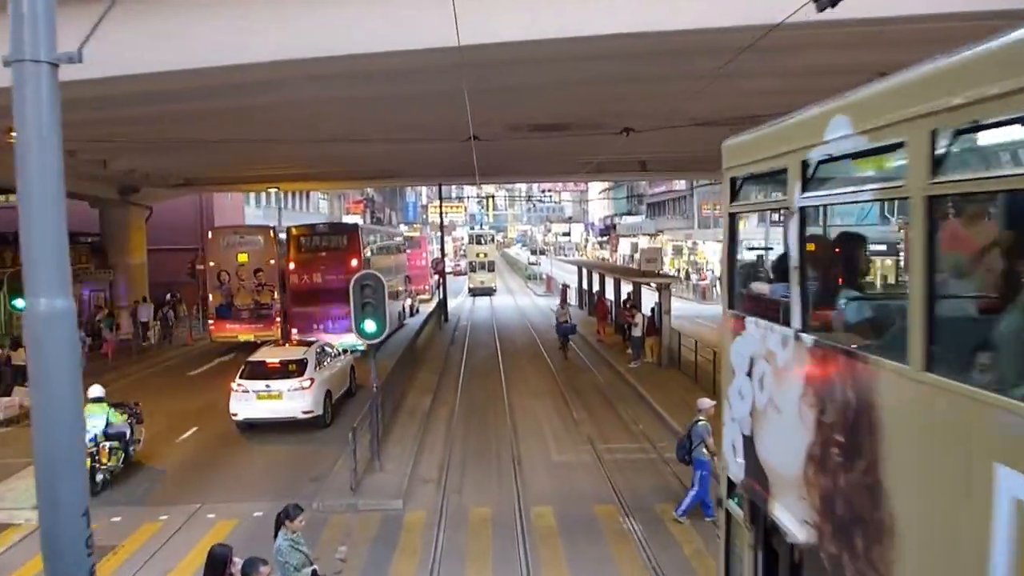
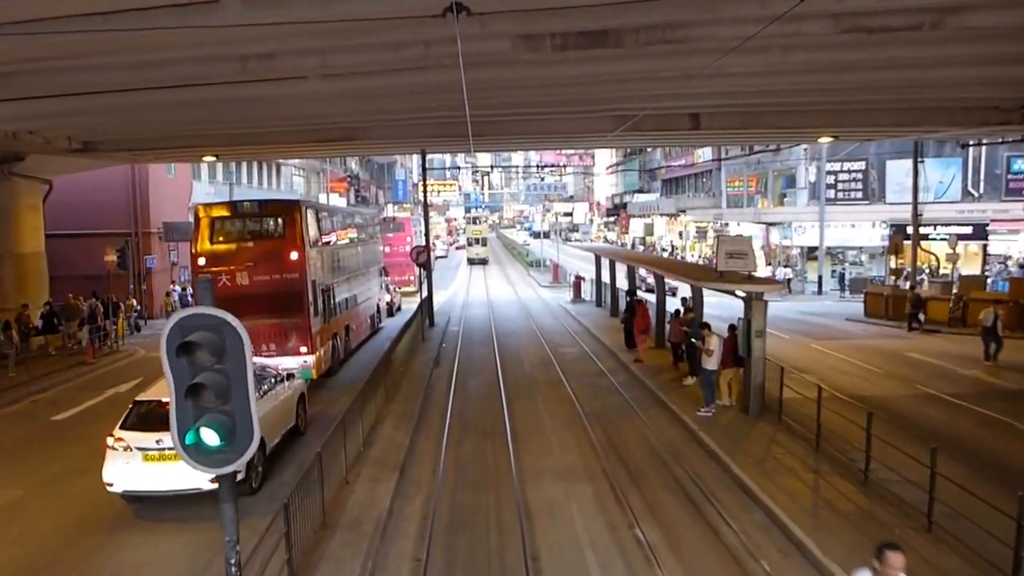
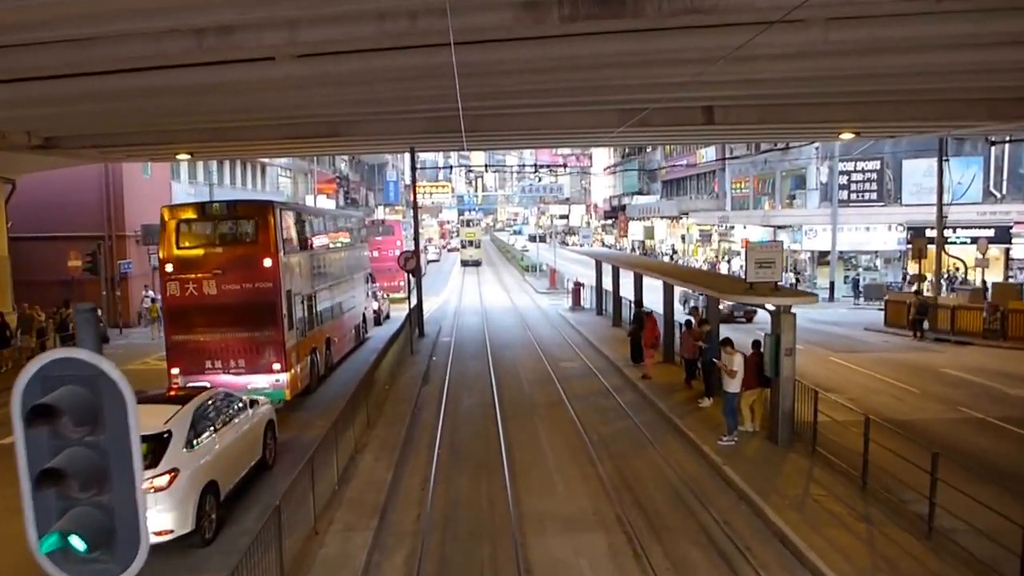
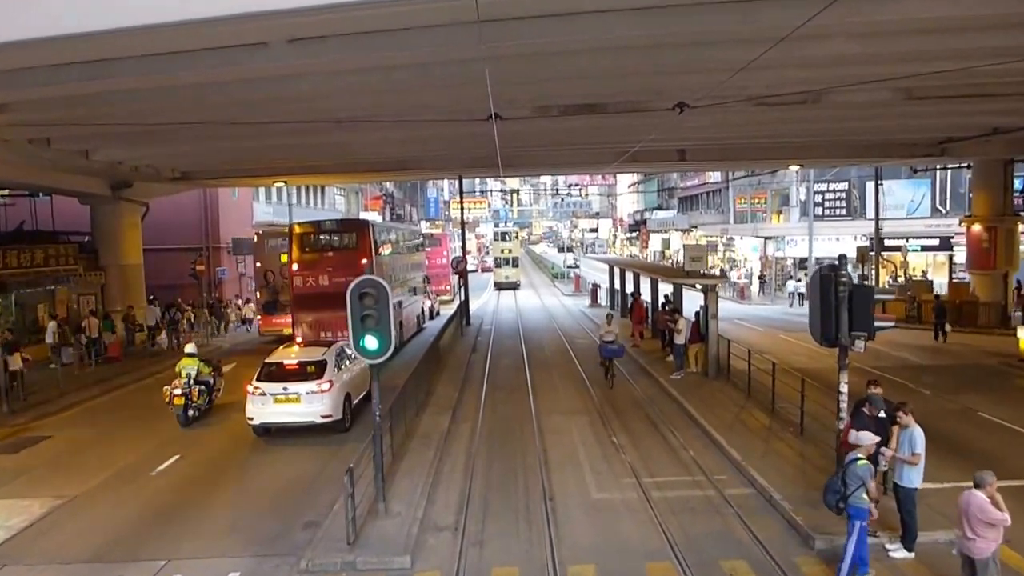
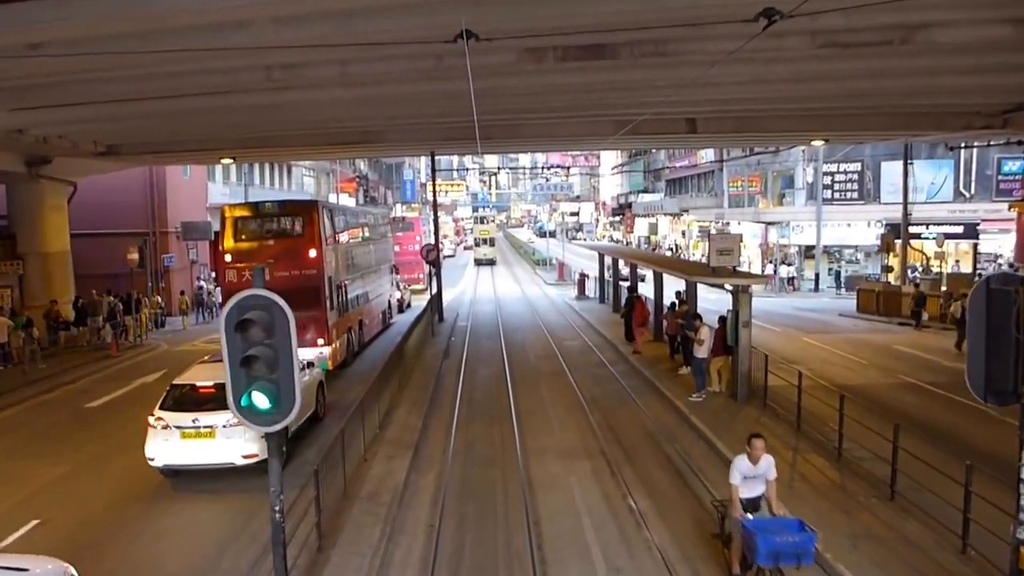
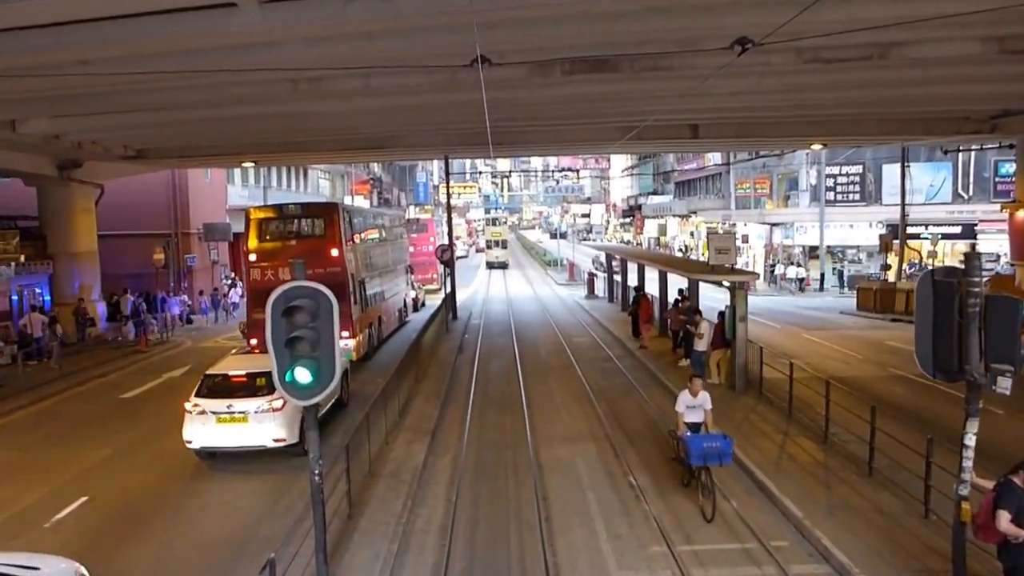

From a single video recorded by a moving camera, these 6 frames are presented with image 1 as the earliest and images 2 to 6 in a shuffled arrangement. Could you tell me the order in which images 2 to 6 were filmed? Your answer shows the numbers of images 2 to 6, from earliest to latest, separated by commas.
4, 6, 5, 2, 3
